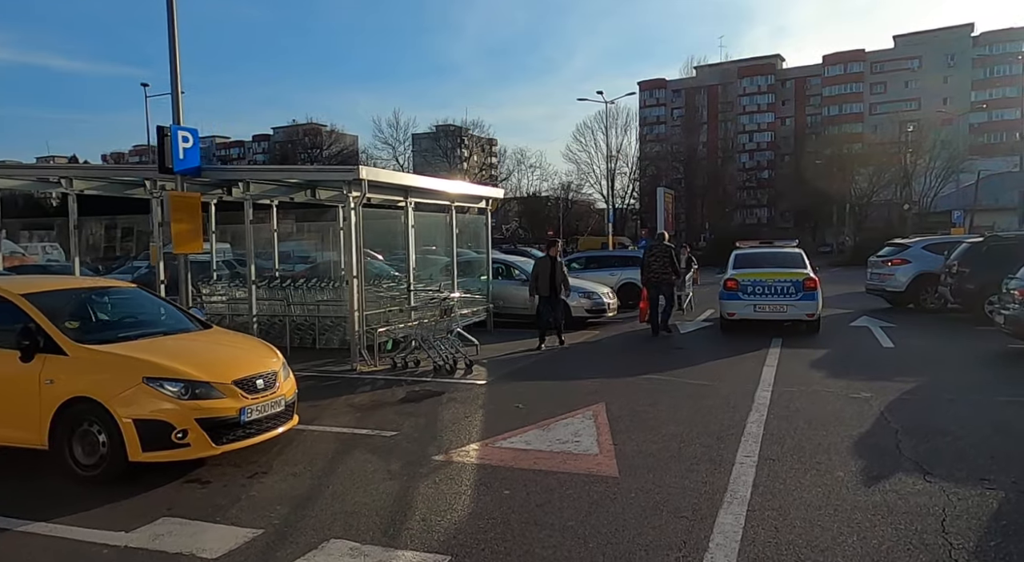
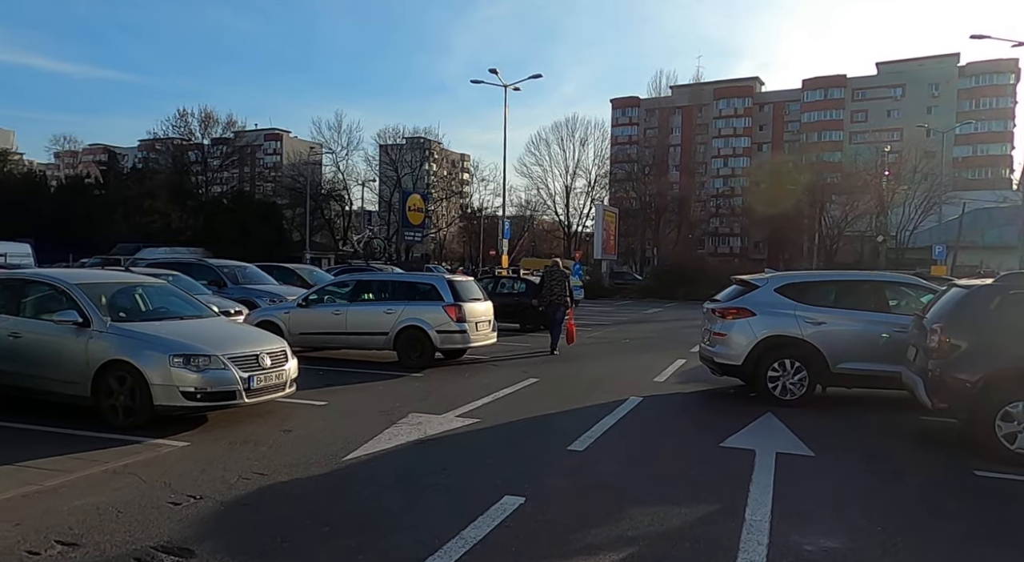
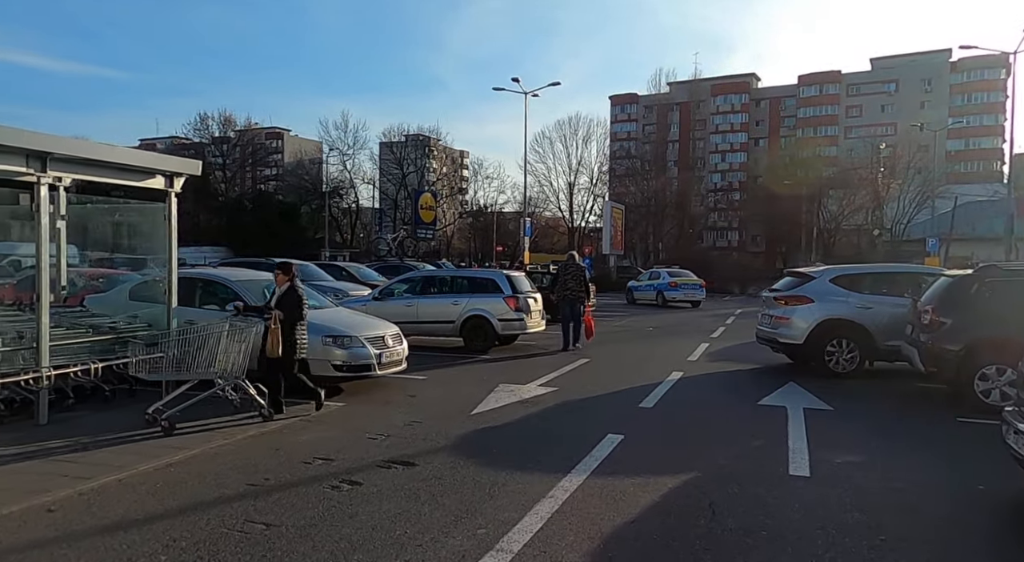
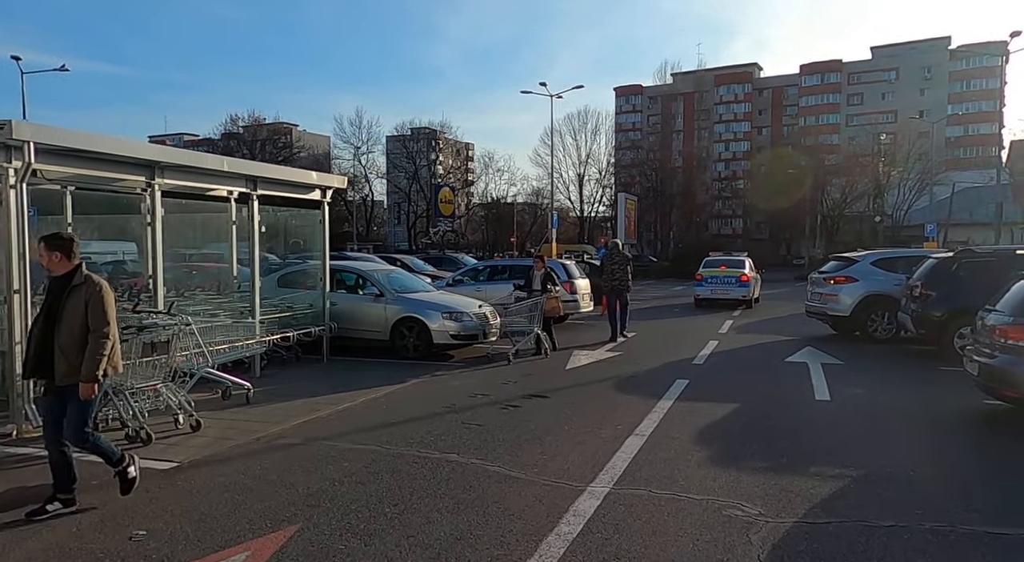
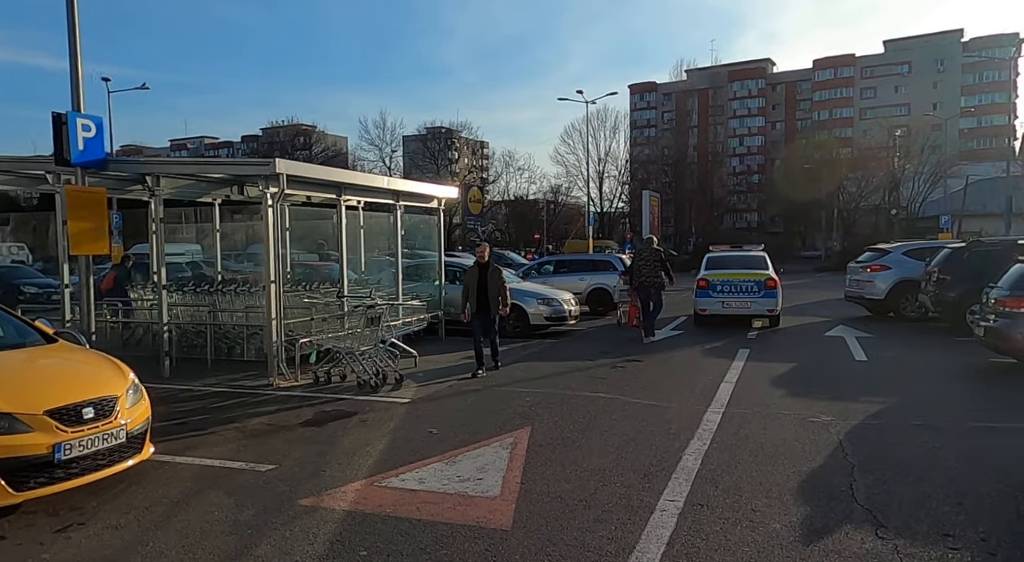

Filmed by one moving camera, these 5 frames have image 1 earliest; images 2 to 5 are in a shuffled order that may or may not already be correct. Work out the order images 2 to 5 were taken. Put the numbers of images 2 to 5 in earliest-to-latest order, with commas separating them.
5, 4, 3, 2
